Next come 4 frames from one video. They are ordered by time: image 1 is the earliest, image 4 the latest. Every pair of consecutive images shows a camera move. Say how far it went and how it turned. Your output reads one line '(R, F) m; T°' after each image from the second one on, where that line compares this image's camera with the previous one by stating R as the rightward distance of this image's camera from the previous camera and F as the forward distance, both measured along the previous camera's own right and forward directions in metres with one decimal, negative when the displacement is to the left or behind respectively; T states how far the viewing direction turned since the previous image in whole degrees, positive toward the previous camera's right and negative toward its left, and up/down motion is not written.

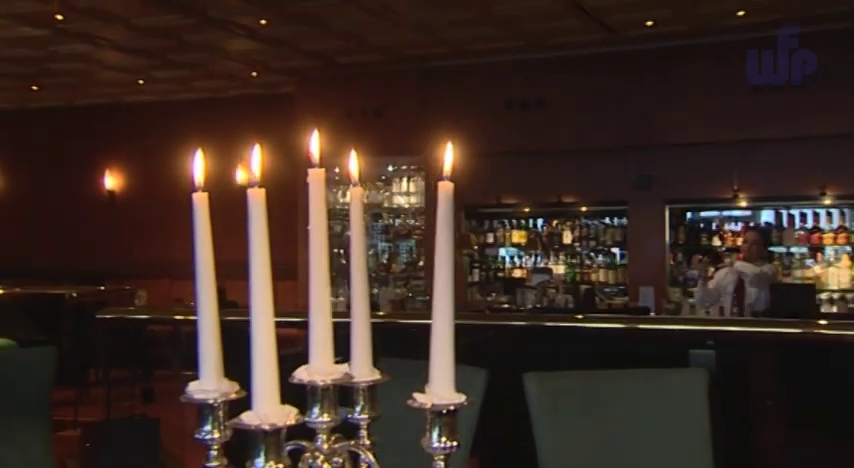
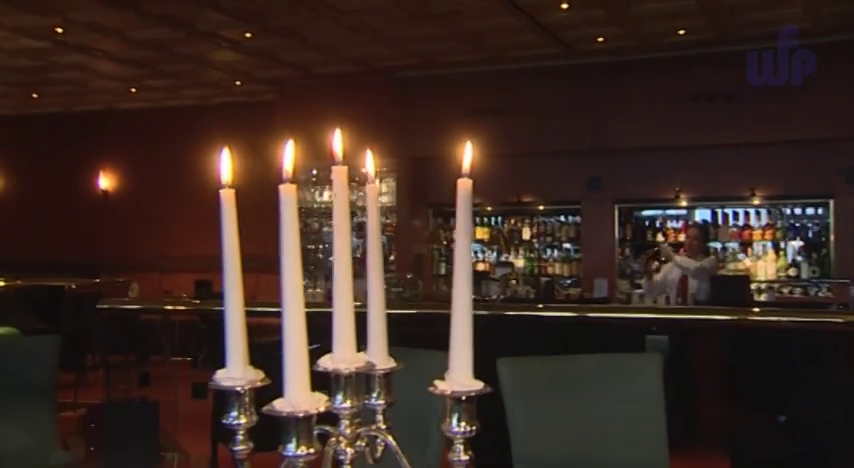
(-0.1, -0.6) m; +2°
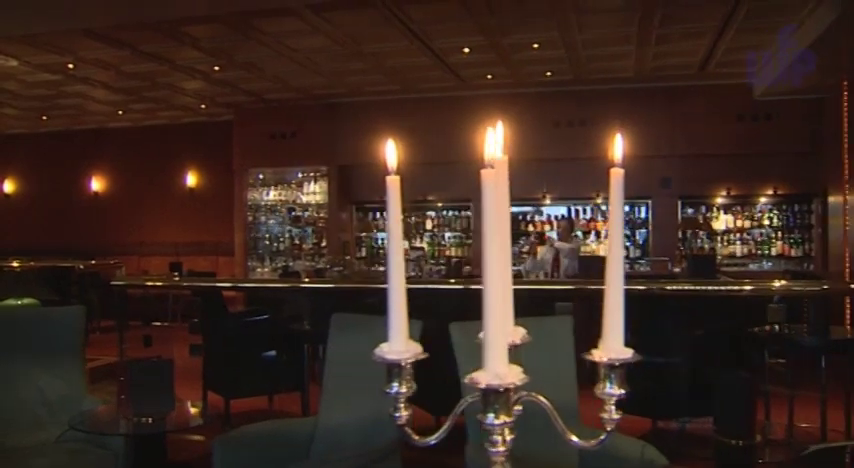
(-0.5, -2.0) m; +7°
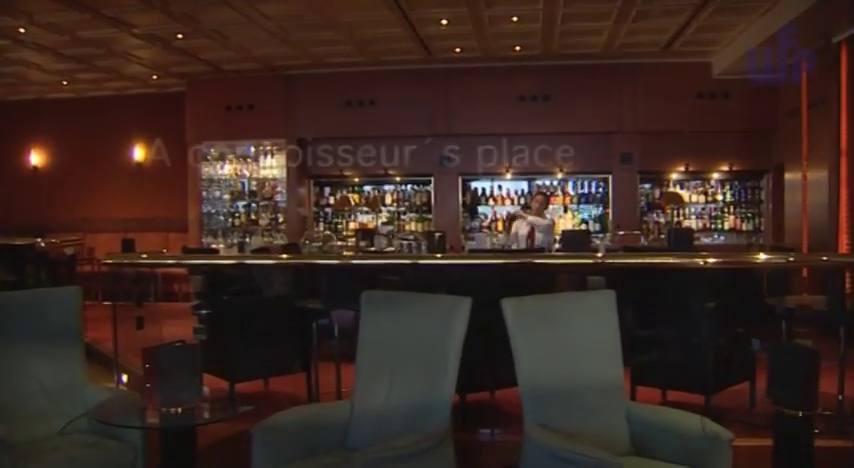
(-1.5, +0.3) m; +11°
